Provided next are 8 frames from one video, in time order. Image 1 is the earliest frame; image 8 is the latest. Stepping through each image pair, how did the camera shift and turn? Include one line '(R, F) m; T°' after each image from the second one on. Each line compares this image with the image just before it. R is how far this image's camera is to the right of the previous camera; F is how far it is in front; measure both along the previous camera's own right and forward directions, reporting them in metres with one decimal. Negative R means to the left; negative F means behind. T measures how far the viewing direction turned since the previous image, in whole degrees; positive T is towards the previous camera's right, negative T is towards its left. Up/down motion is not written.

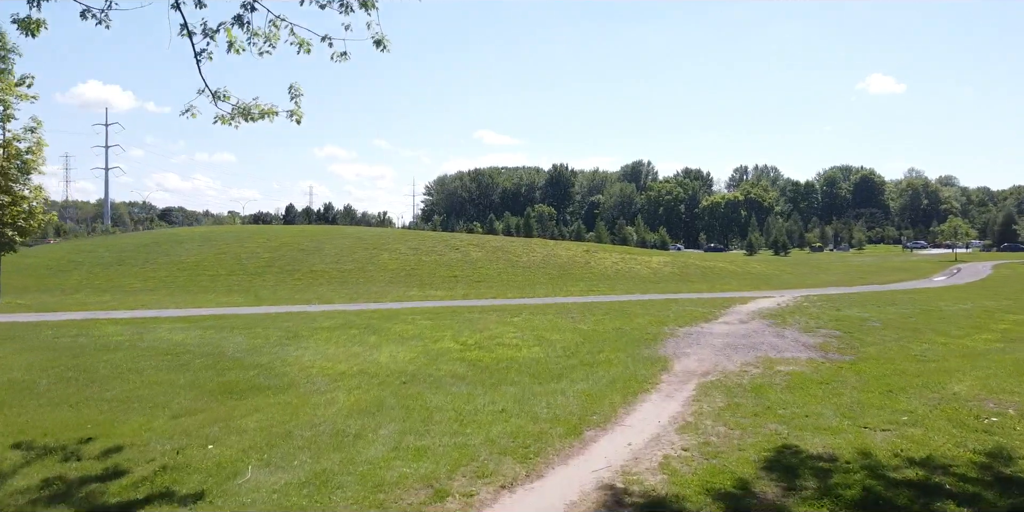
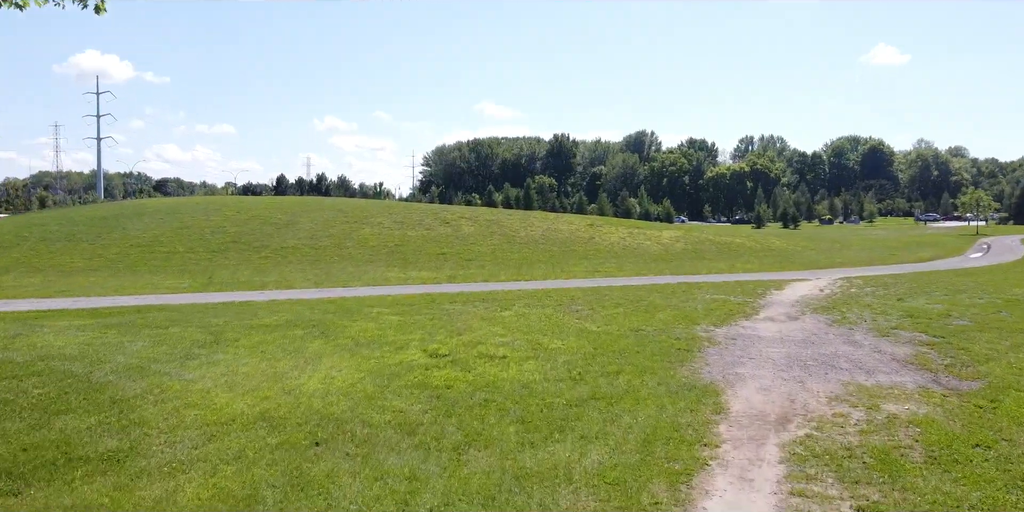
(+0.2, +3.8) m; 0°
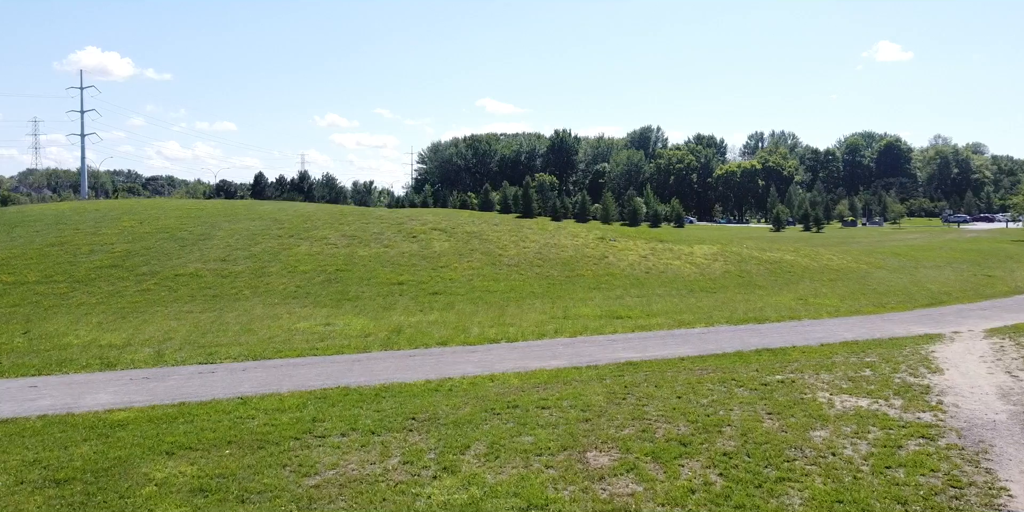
(+0.4, +8.4) m; 0°
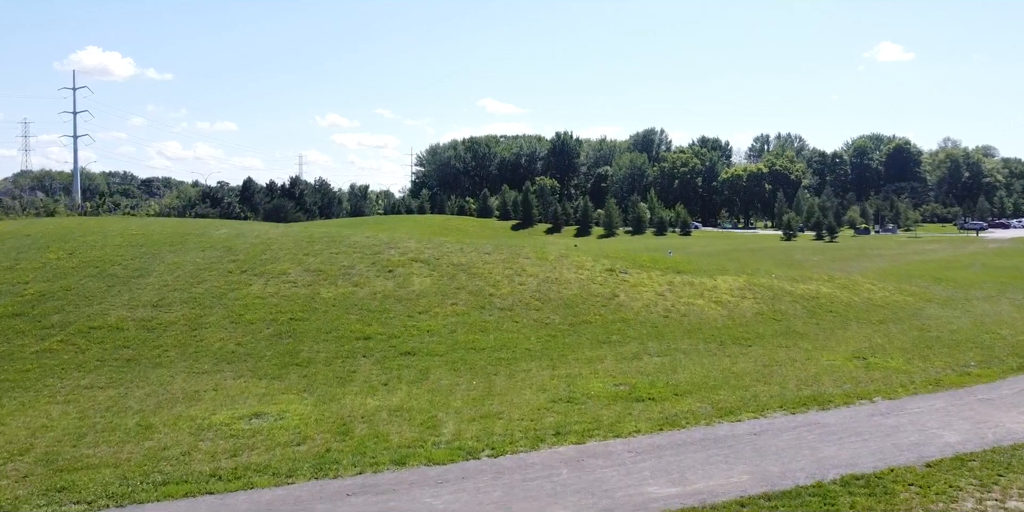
(+0.2, +4.1) m; 0°
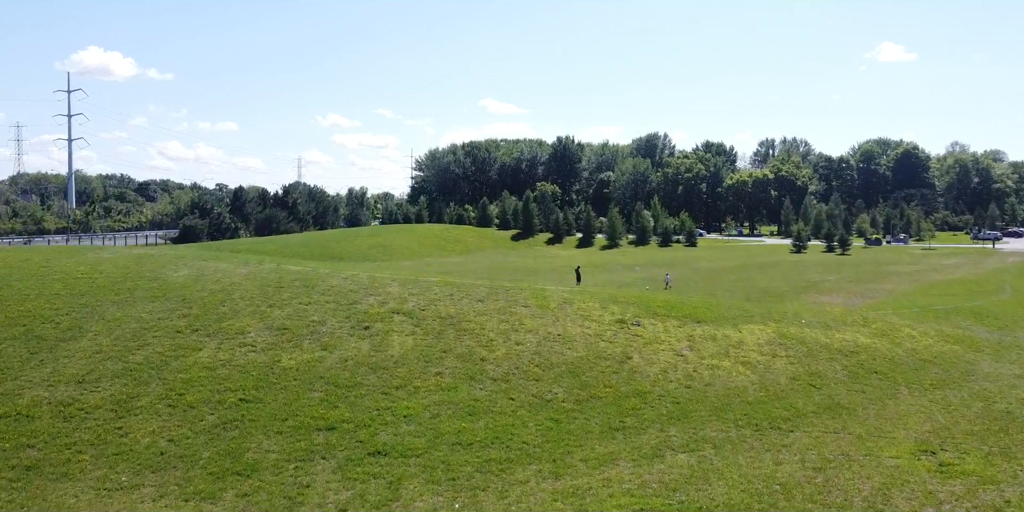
(+0.1, +3.1) m; 0°
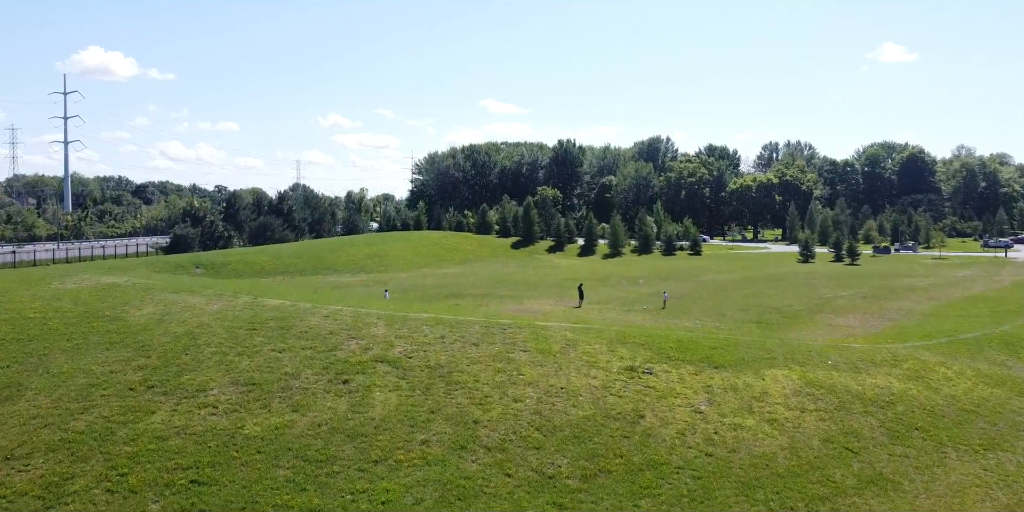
(+0.1, +2.2) m; 0°
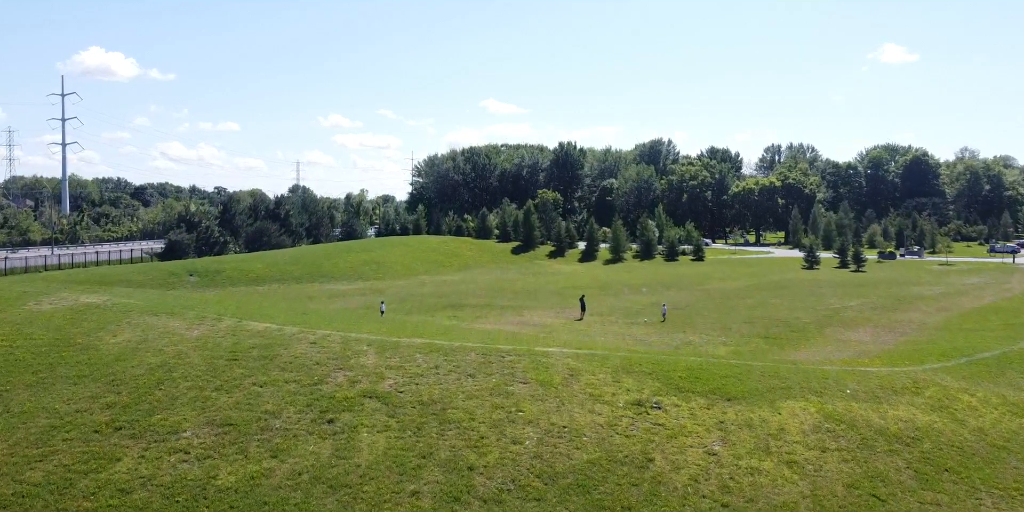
(0.0, +1.3) m; 0°
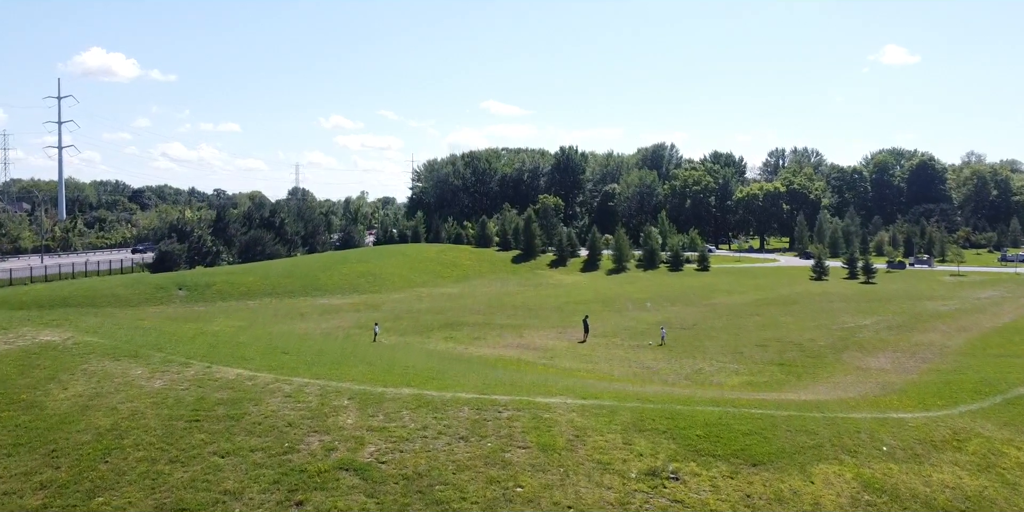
(+0.1, +2.2) m; 0°
